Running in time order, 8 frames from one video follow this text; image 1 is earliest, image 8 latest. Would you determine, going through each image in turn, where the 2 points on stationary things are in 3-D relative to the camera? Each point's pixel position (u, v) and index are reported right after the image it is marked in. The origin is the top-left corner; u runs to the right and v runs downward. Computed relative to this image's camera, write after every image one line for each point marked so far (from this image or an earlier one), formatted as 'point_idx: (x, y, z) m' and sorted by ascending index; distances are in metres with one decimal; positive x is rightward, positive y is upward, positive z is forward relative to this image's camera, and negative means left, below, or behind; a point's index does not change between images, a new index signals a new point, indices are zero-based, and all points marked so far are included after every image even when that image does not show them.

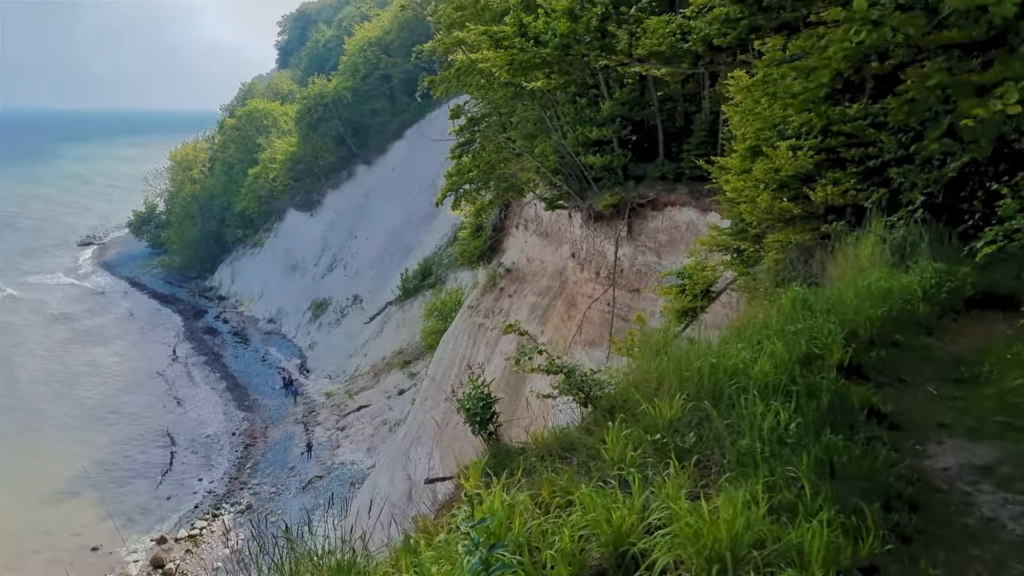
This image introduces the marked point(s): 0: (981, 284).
0: (+3.4, 0.0, +5.9) m
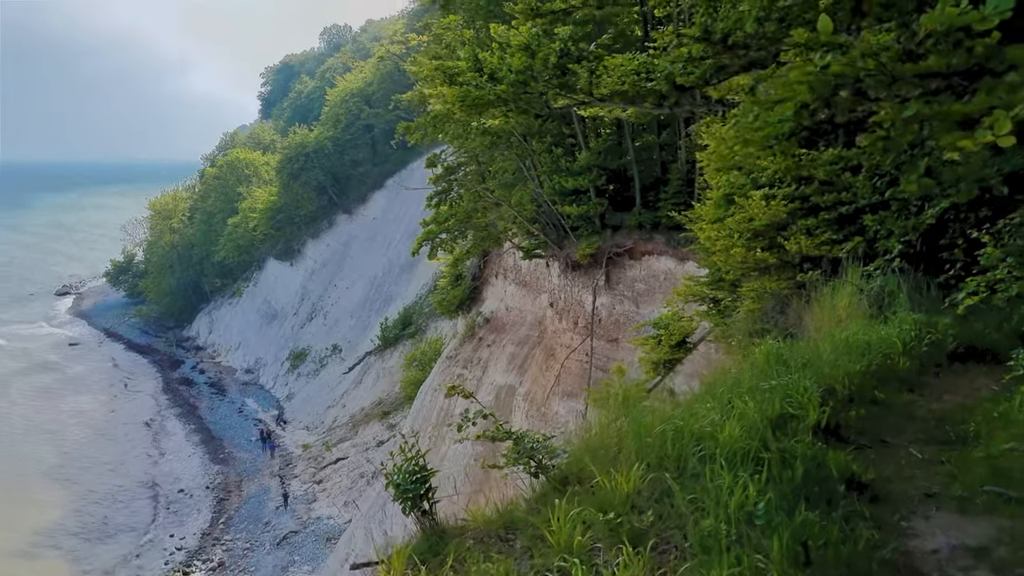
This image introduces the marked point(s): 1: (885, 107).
0: (+3.1, -0.3, +5.7) m
1: (+1.1, +0.6, +2.5) m
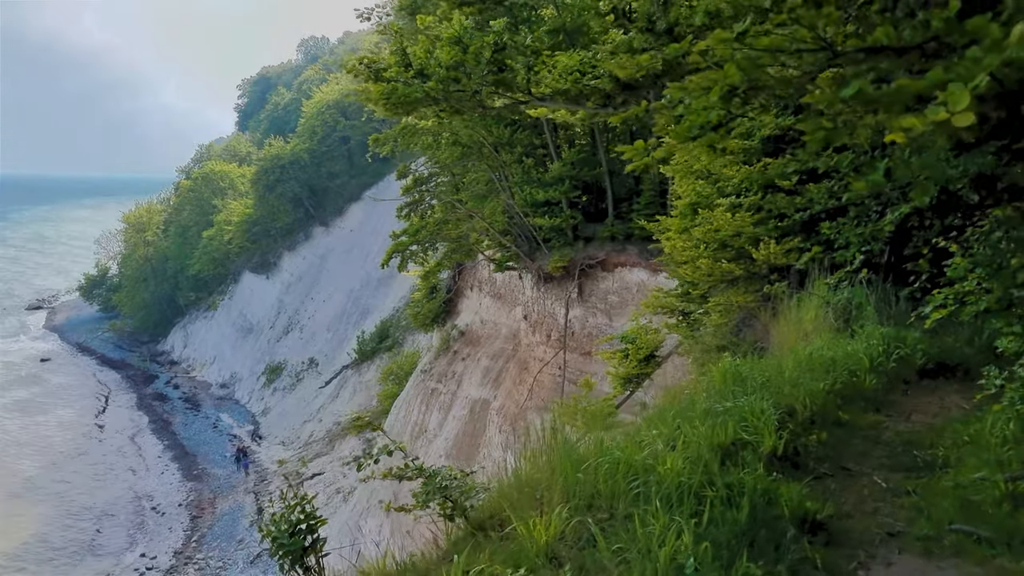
0: (+2.7, -0.4, +5.4) m
1: (+0.8, +0.5, +2.2) m
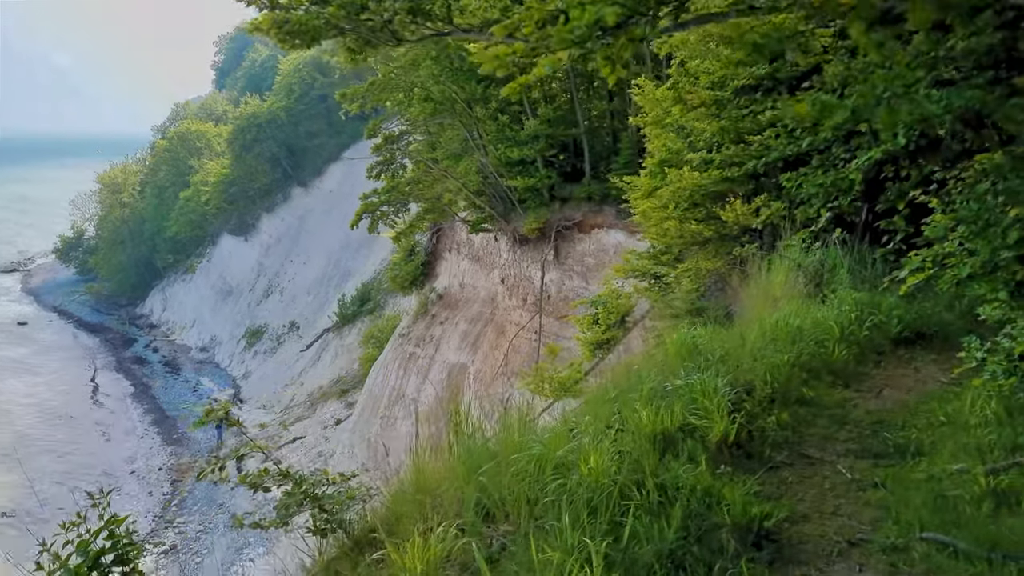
0: (+2.4, -0.2, +4.9) m
1: (+0.5, +0.6, +1.7) m
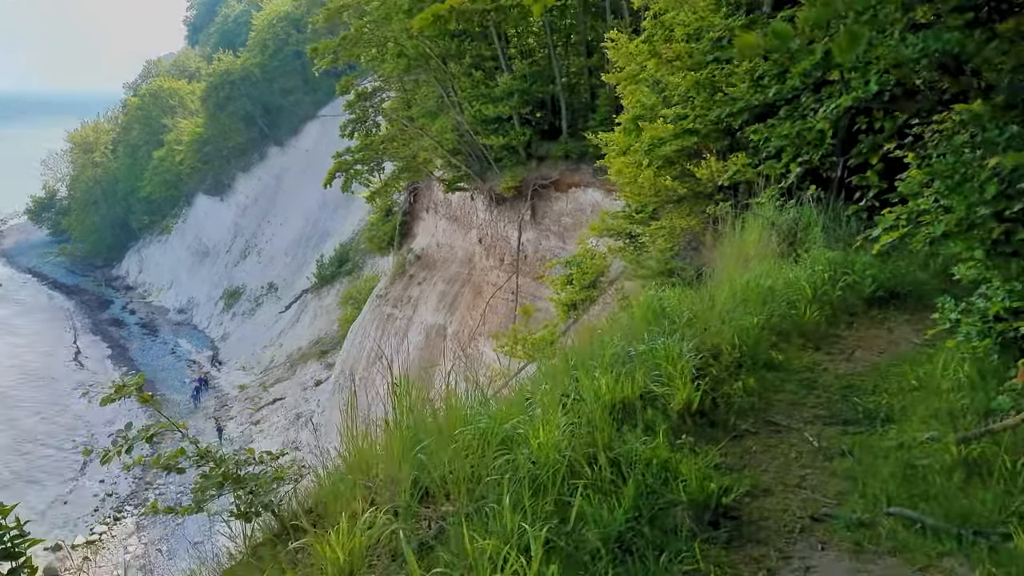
0: (+2.1, +0.1, +4.8) m
1: (+0.4, +0.7, +1.5) m
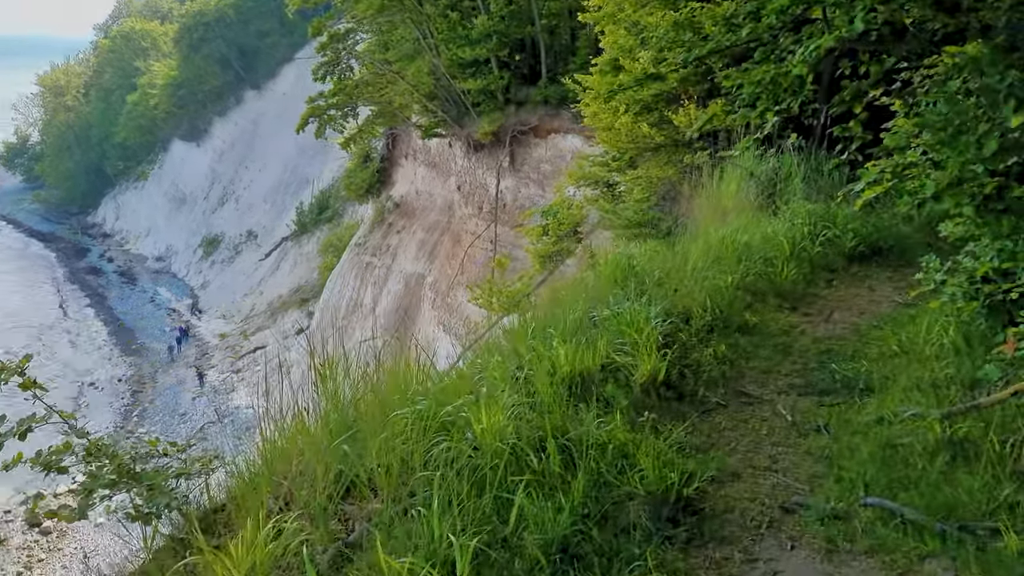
0: (+1.9, +0.3, +4.5) m
1: (+0.2, +0.7, +1.2) m
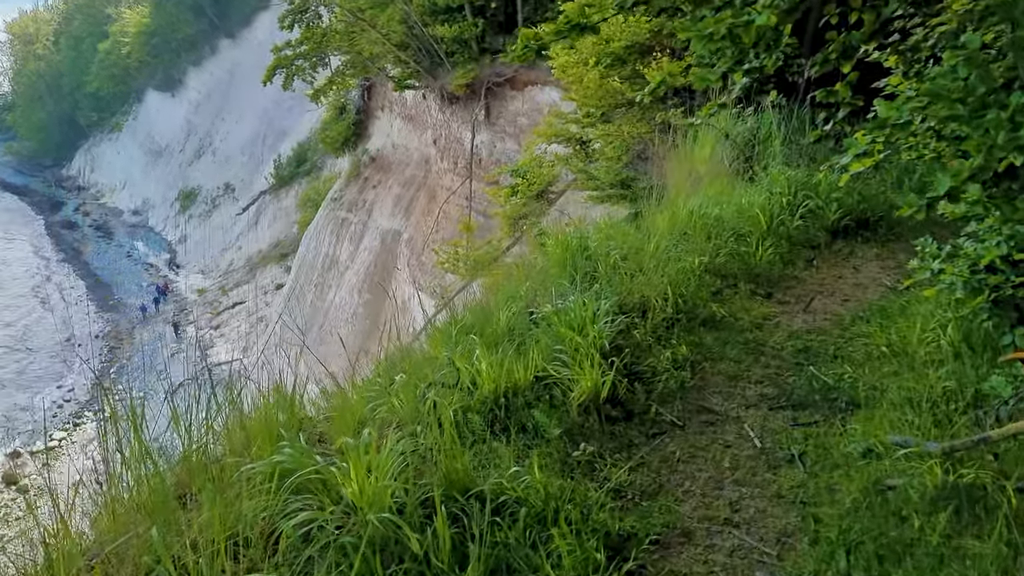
0: (+1.7, +0.4, +4.1) m
1: (0.0, +0.6, +0.6) m
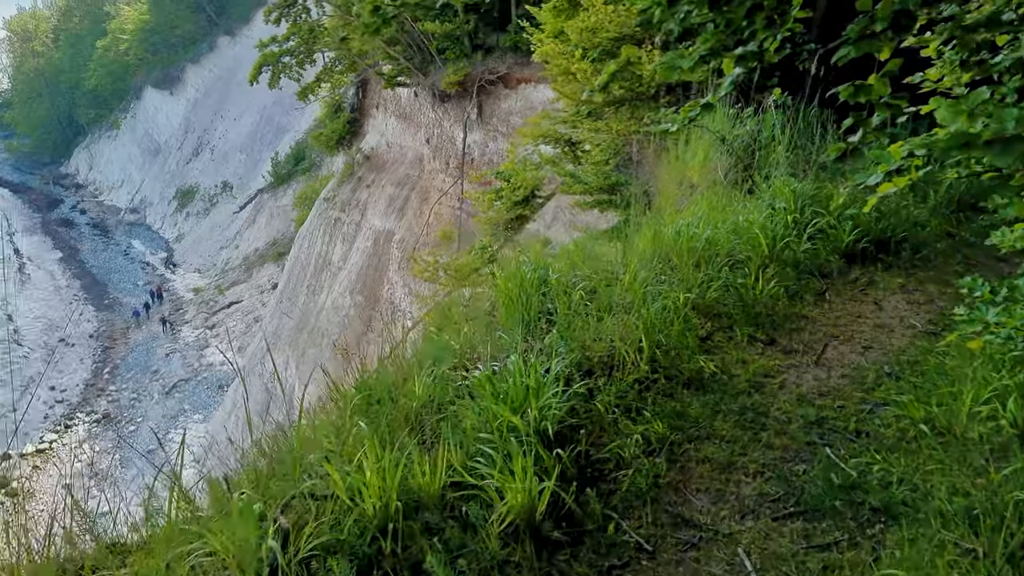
0: (+1.5, +0.3, +3.4) m
1: (-0.2, +0.4, 0.0) m
